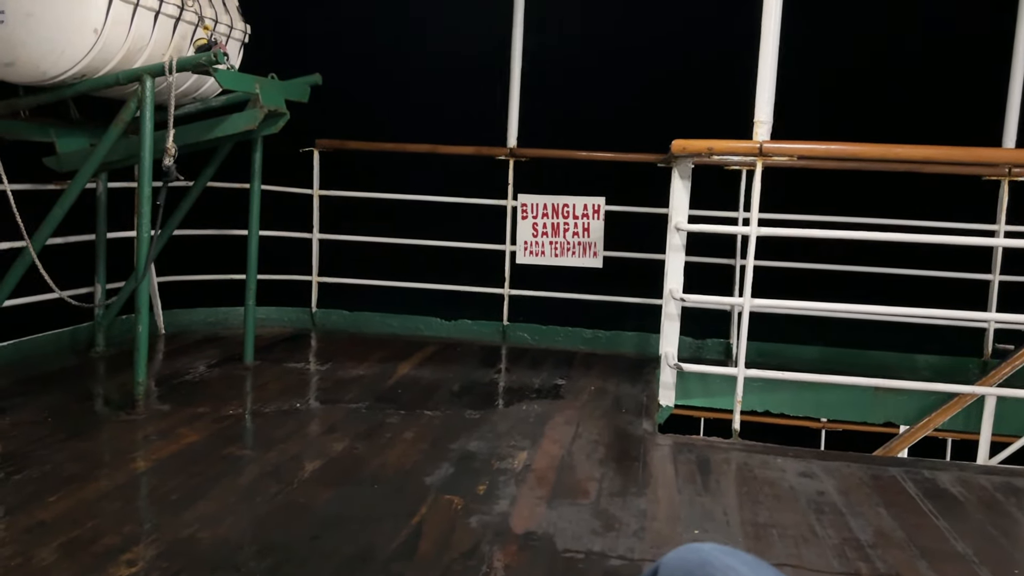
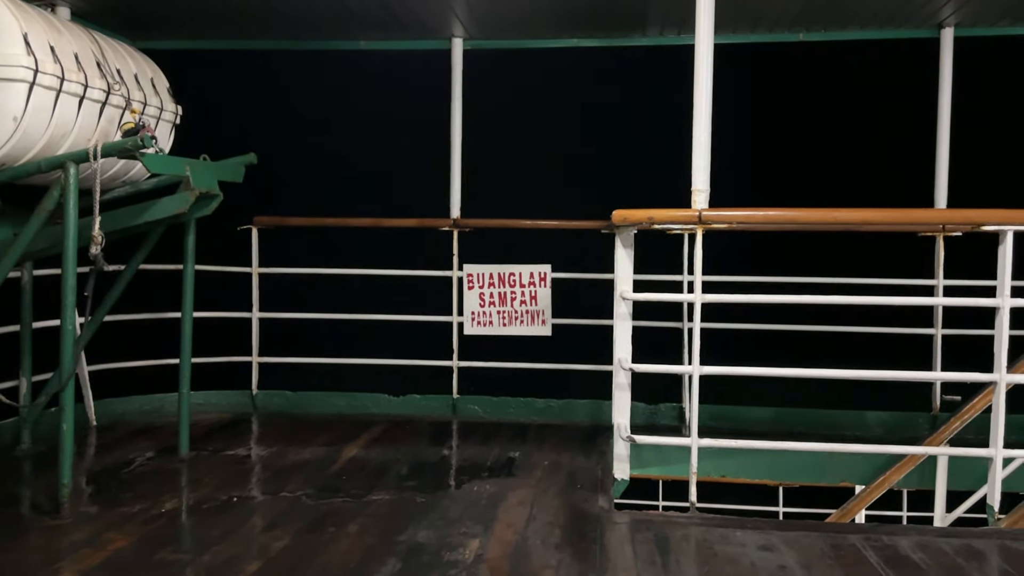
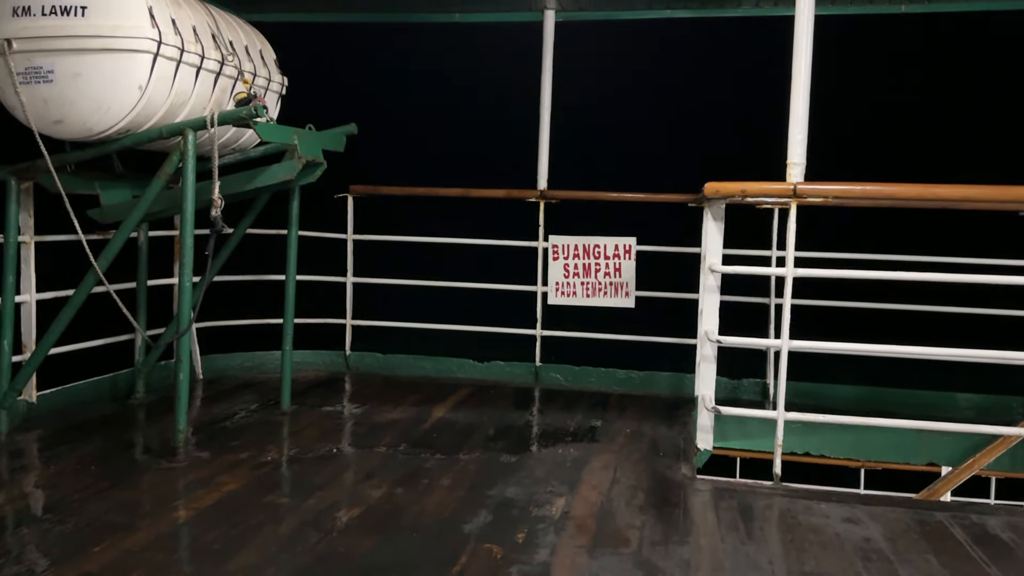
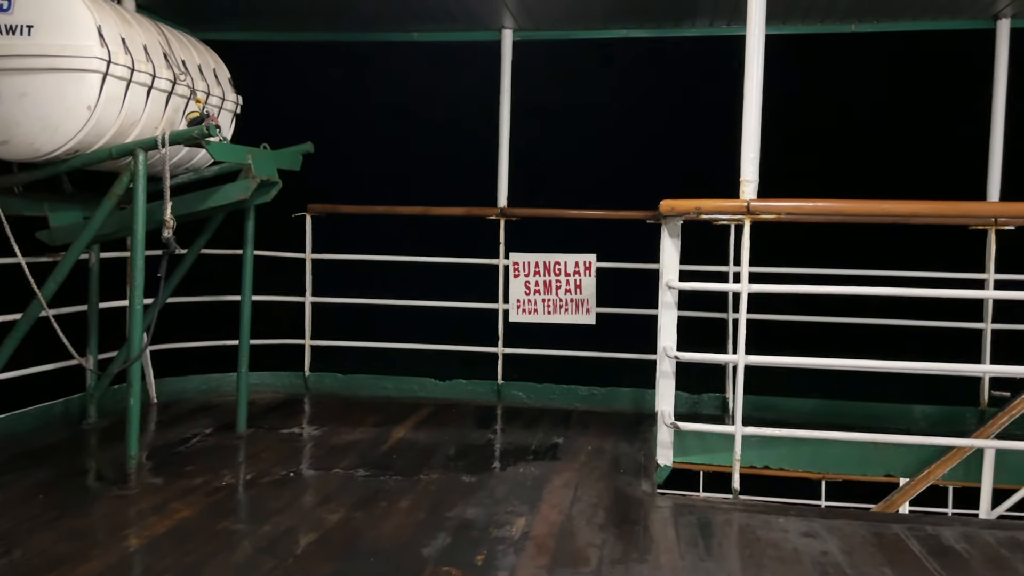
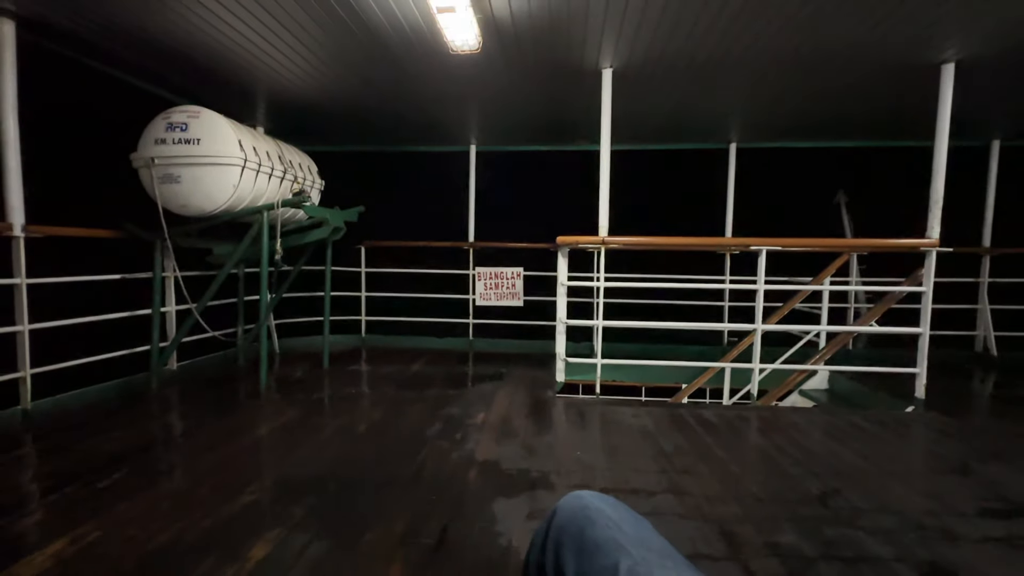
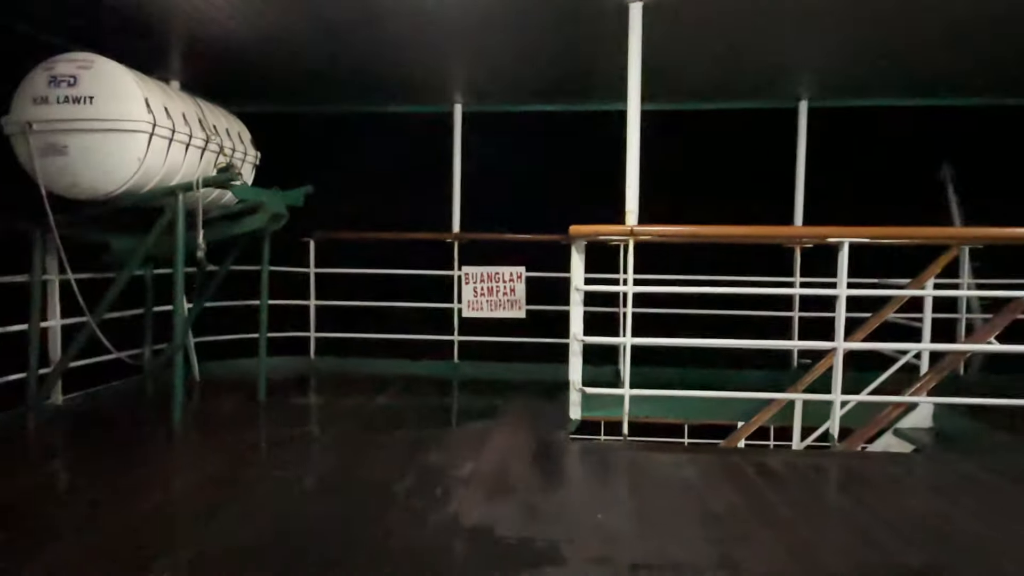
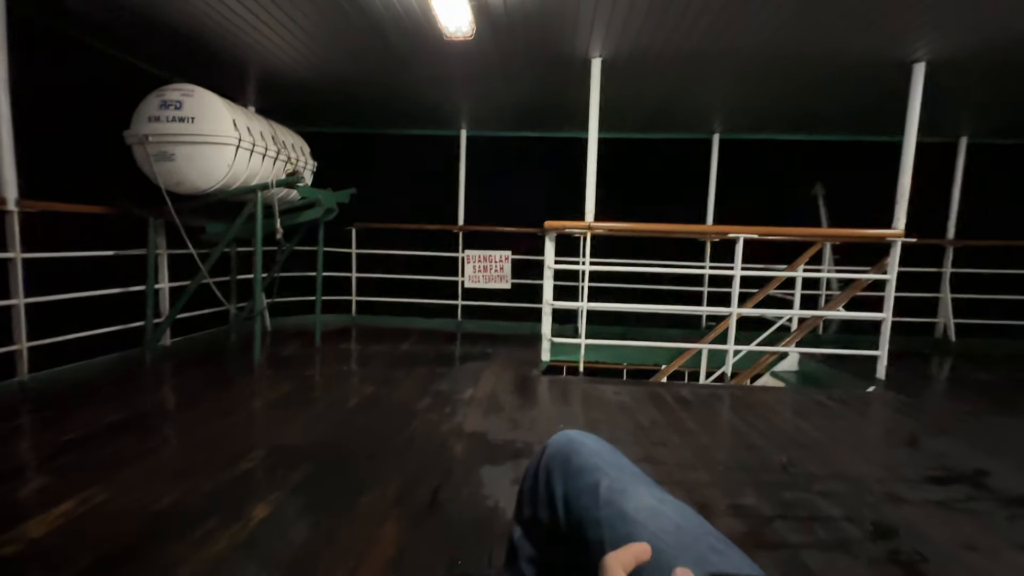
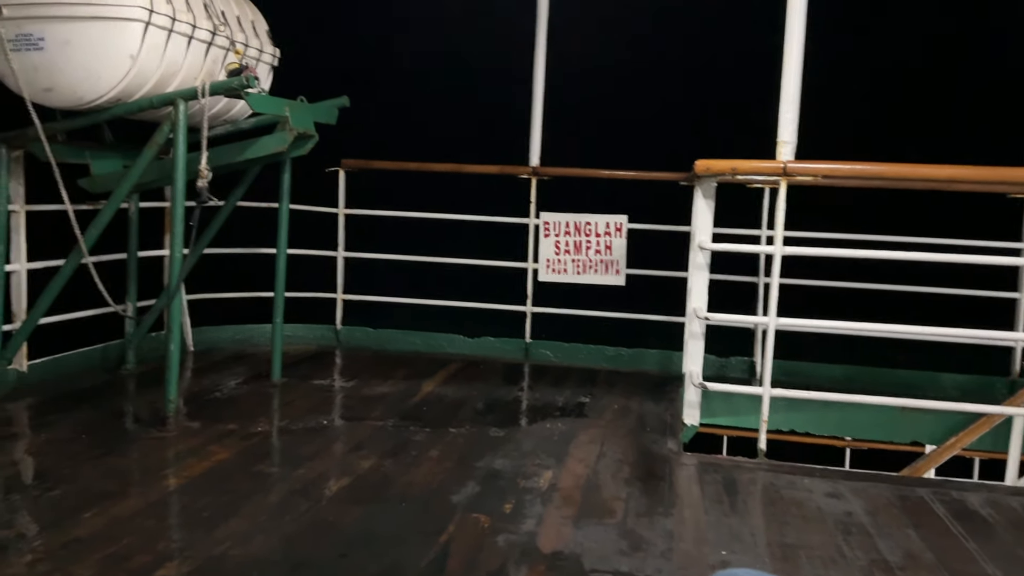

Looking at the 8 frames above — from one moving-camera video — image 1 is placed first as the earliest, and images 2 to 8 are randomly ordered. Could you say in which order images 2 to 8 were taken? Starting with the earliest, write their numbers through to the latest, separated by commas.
8, 3, 4, 2, 6, 5, 7
